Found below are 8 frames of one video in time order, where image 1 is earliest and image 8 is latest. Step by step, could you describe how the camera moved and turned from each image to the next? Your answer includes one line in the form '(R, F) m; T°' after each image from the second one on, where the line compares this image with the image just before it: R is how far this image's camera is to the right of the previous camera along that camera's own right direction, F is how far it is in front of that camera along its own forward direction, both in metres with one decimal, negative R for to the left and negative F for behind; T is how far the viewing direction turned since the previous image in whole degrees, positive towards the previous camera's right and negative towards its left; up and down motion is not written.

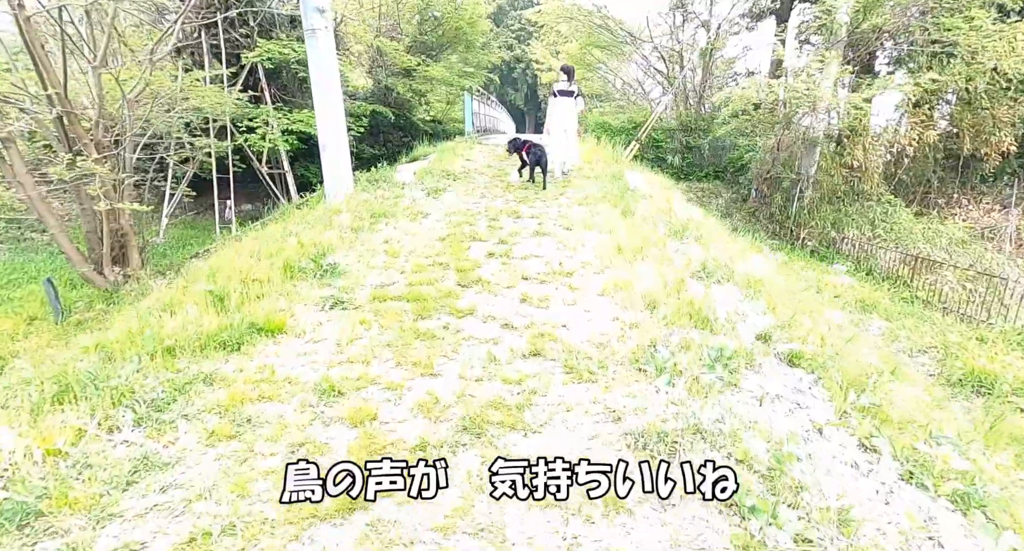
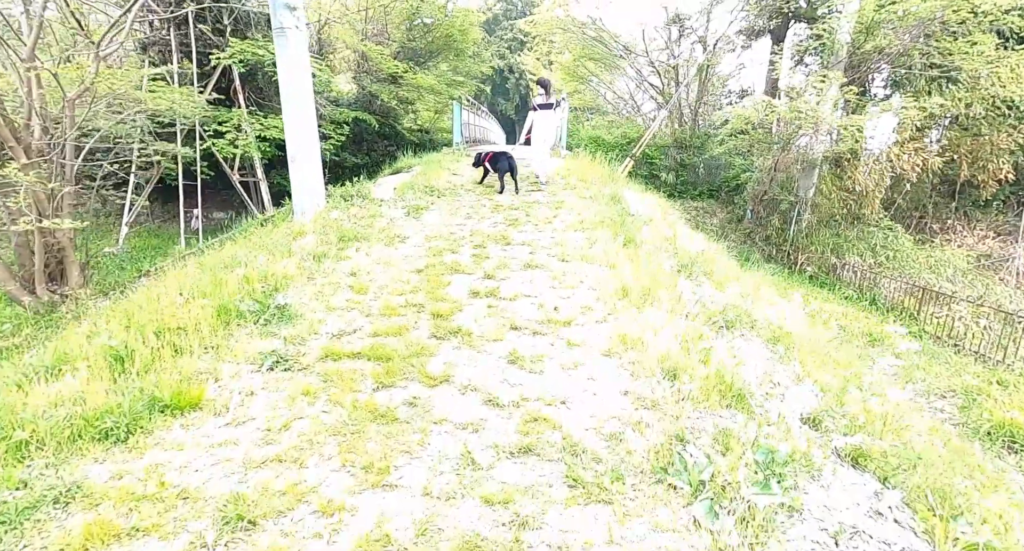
(0.0, +0.7) m; +1°
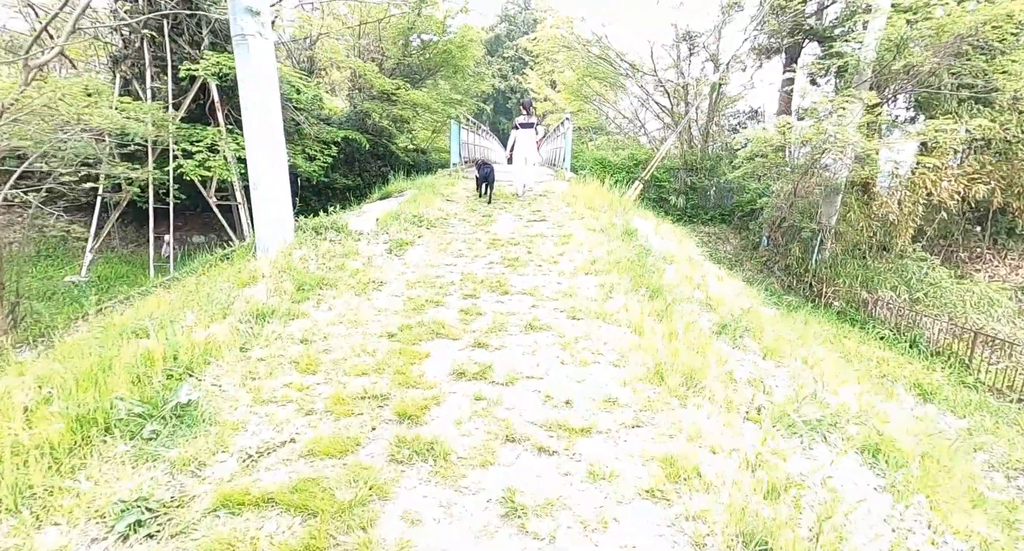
(0.0, +1.0) m; 0°
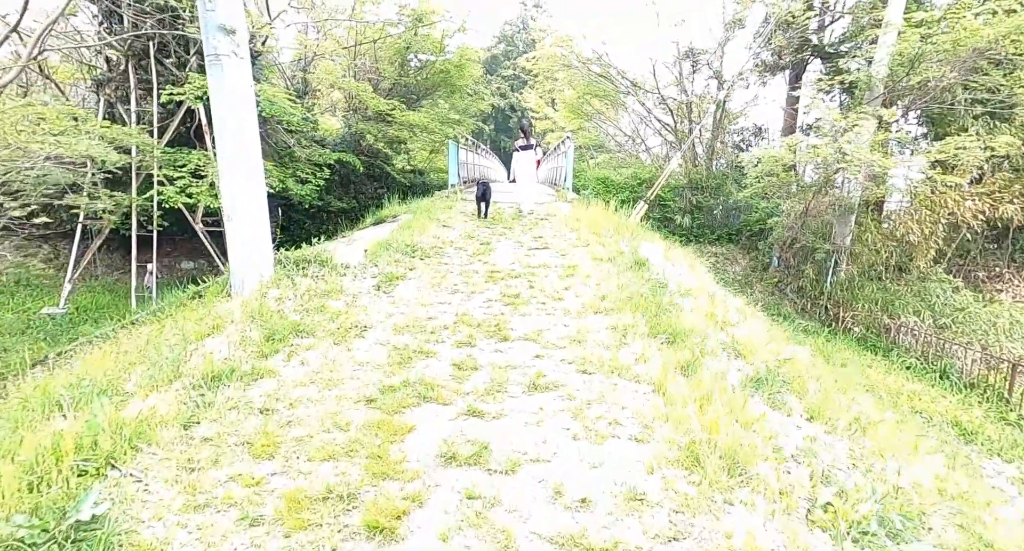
(0.0, +0.5) m; 0°
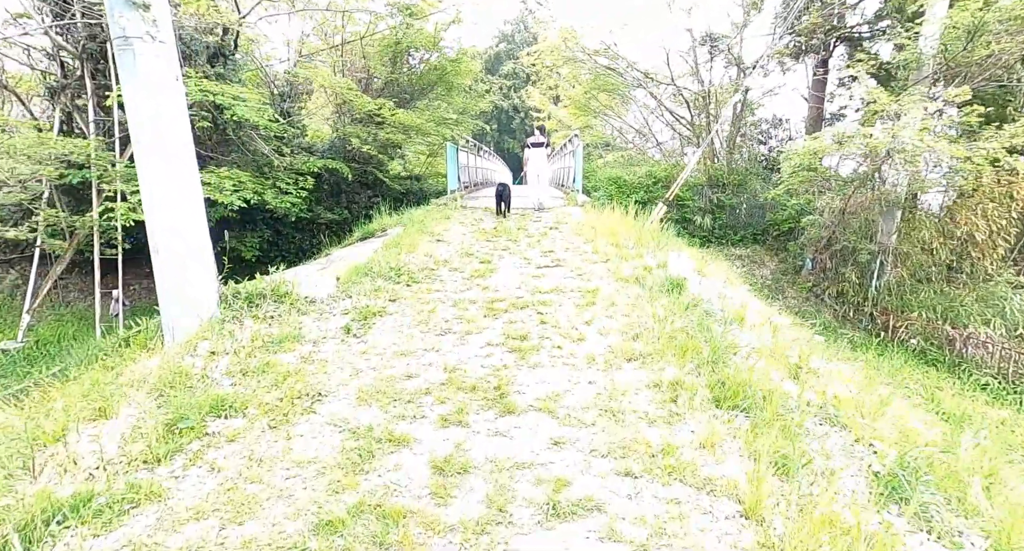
(0.0, +1.1) m; -1°
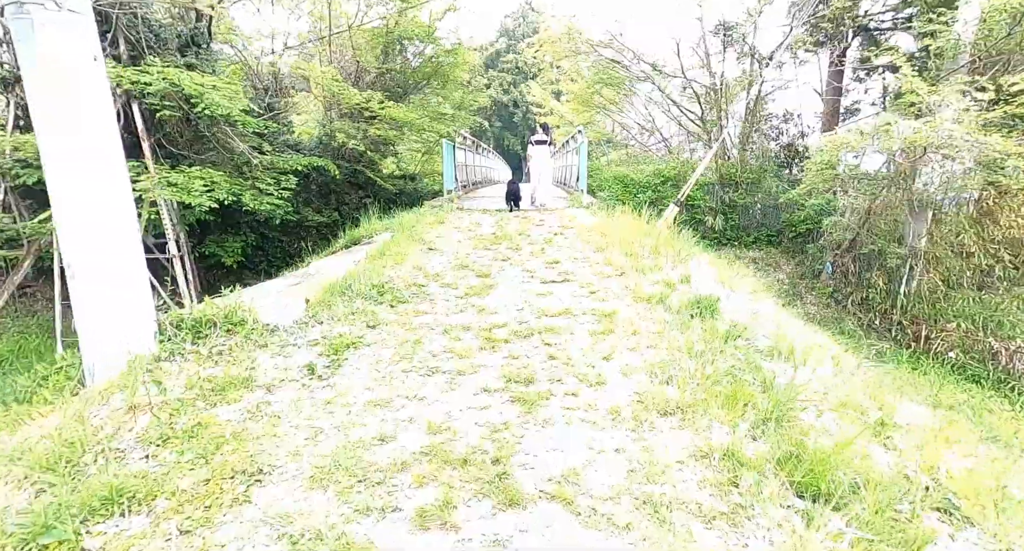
(0.0, +0.7) m; 0°
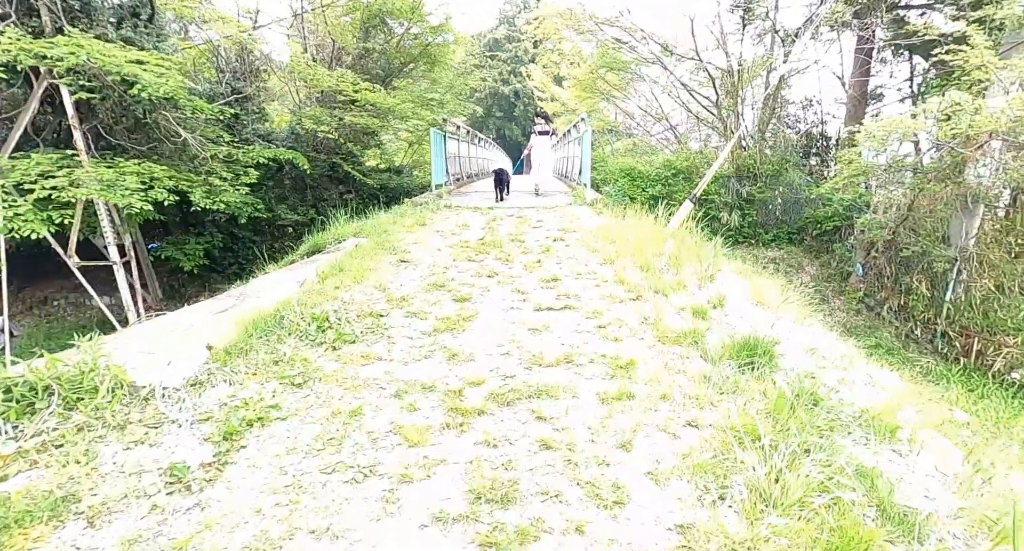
(+0.1, +1.1) m; 0°
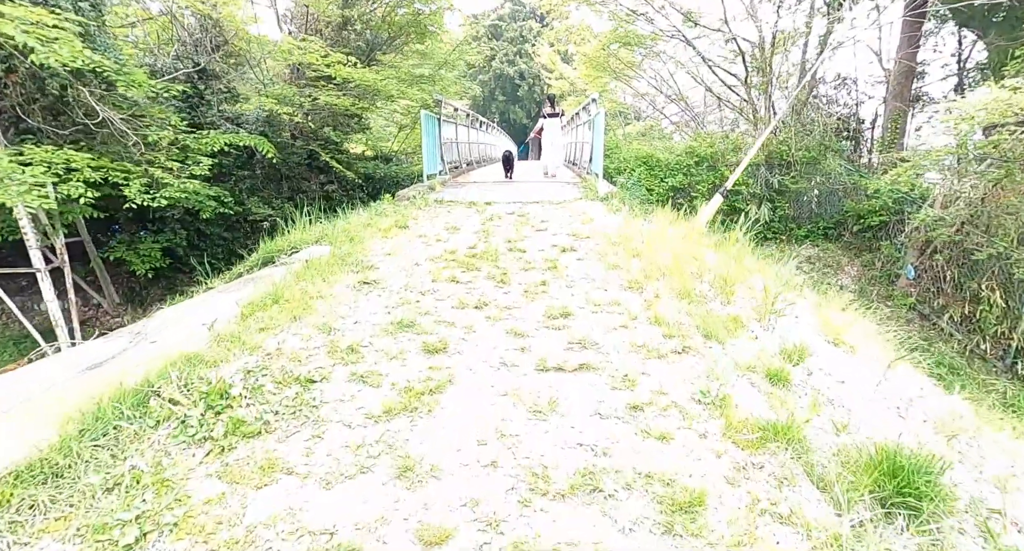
(+0.1, +1.2) m; -1°
